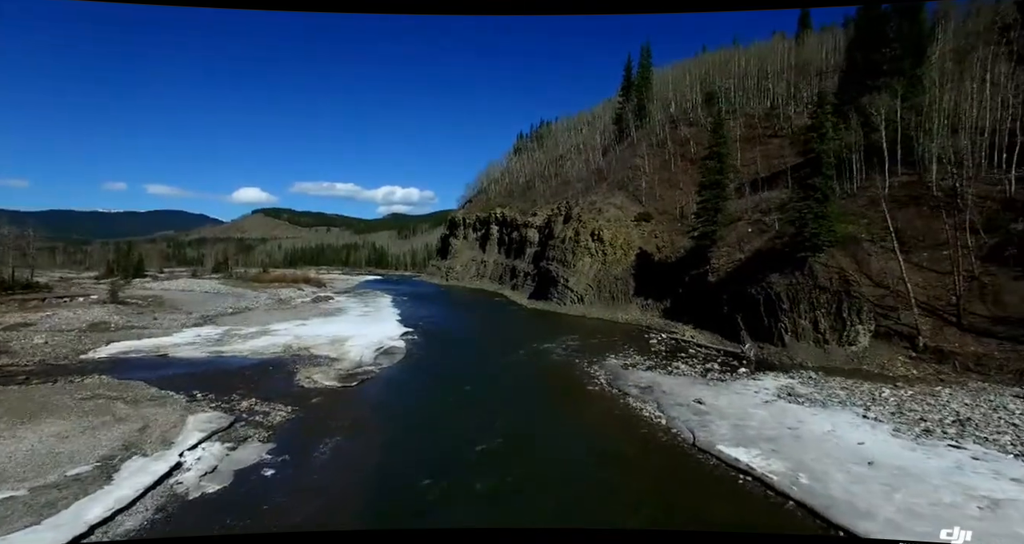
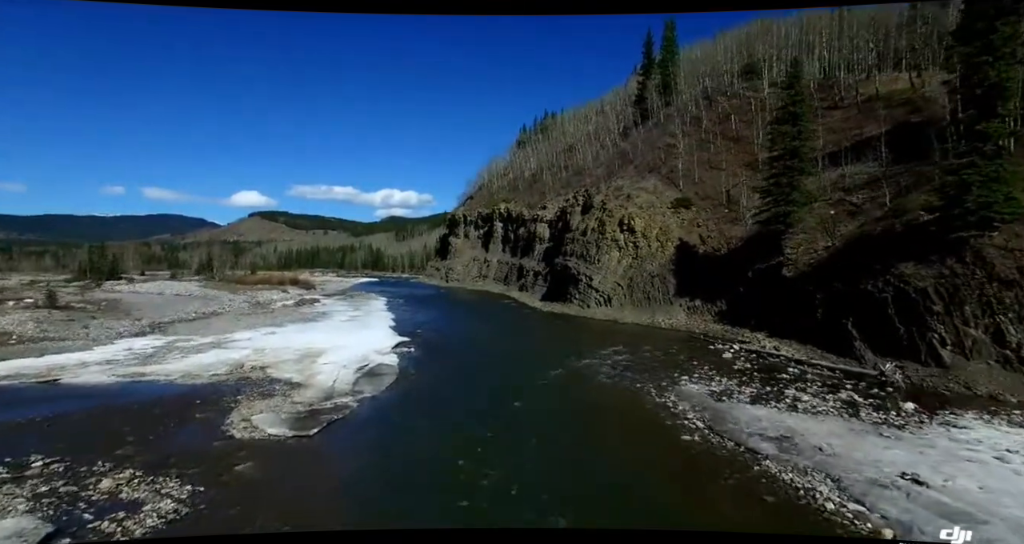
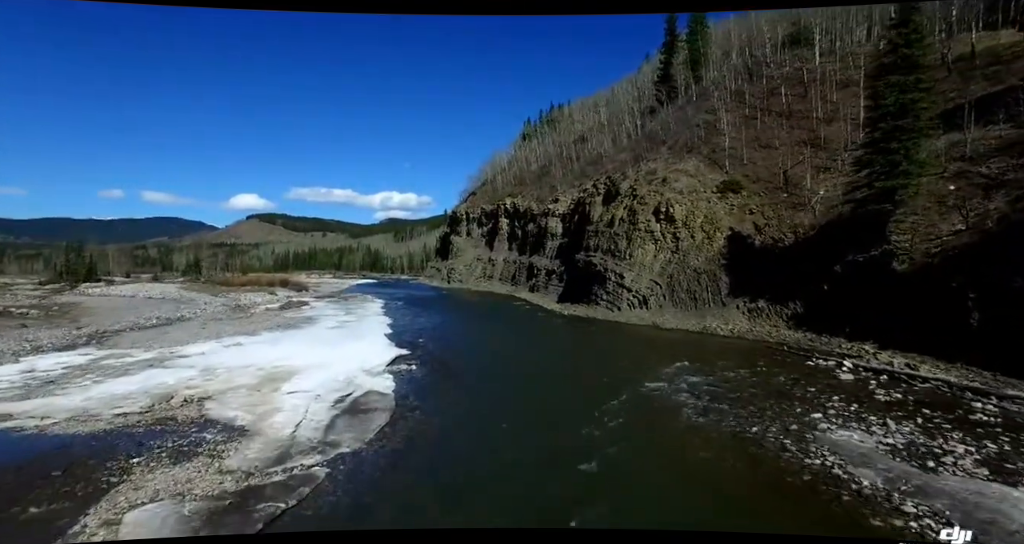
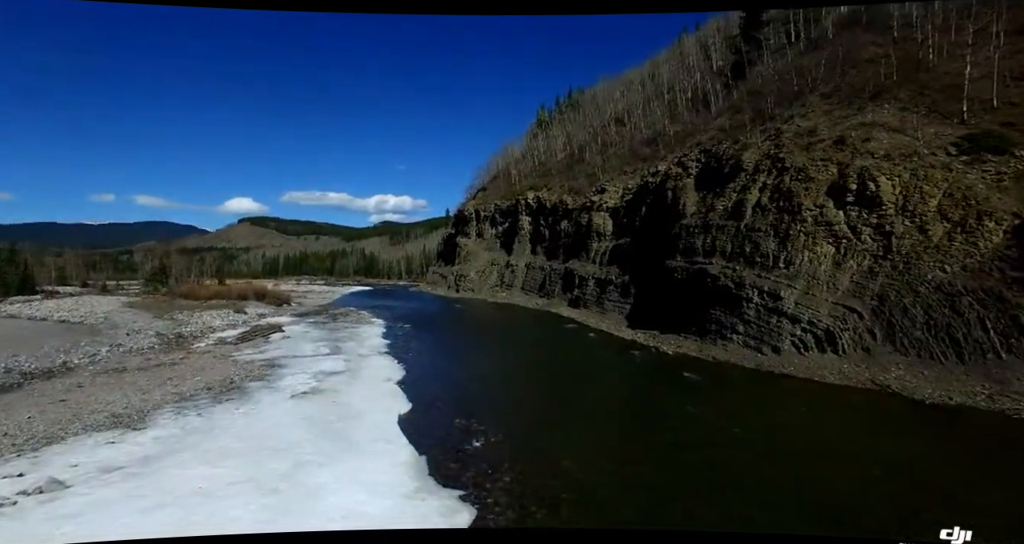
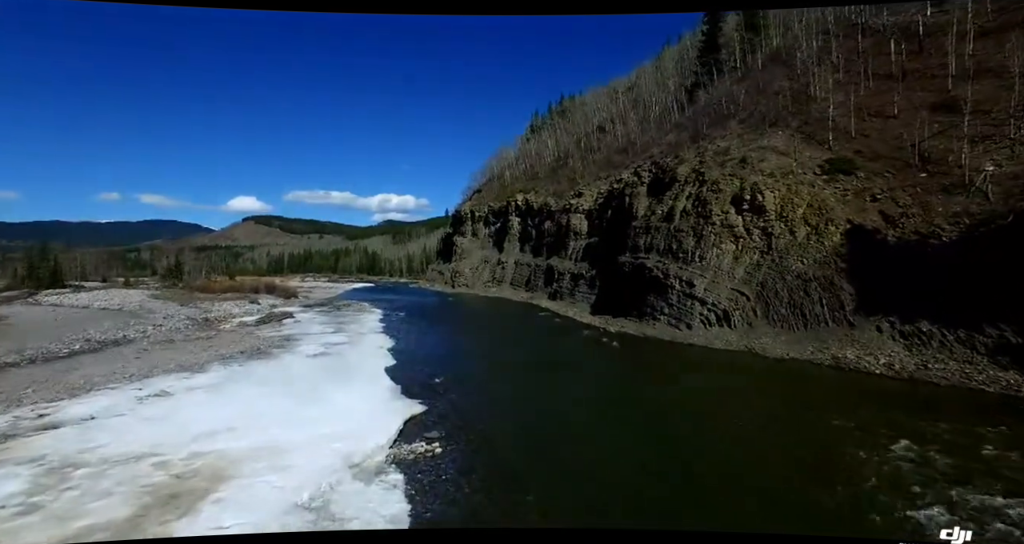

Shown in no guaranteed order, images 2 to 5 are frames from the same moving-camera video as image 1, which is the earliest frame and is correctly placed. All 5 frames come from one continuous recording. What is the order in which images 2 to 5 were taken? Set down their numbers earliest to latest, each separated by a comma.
2, 3, 5, 4
